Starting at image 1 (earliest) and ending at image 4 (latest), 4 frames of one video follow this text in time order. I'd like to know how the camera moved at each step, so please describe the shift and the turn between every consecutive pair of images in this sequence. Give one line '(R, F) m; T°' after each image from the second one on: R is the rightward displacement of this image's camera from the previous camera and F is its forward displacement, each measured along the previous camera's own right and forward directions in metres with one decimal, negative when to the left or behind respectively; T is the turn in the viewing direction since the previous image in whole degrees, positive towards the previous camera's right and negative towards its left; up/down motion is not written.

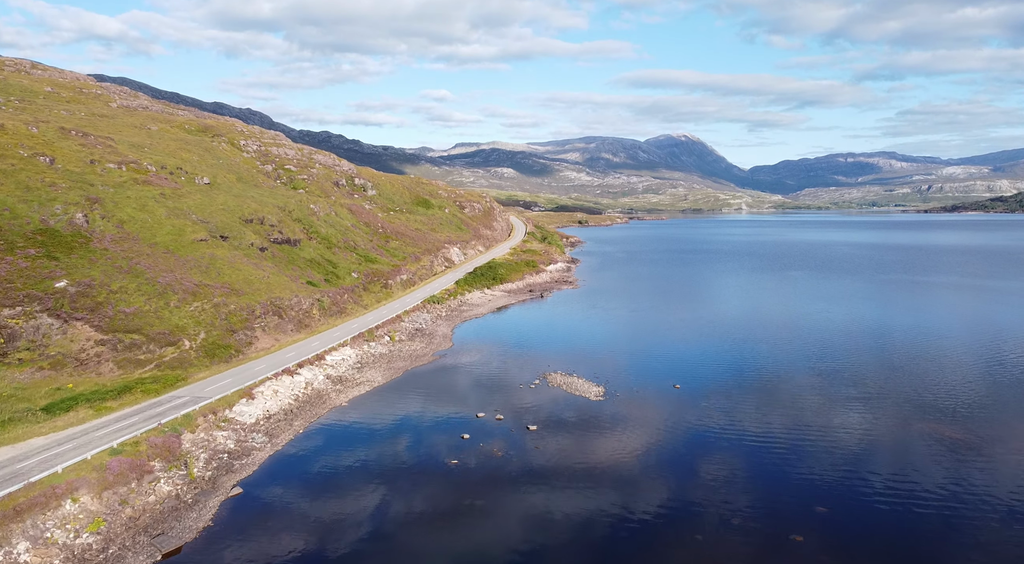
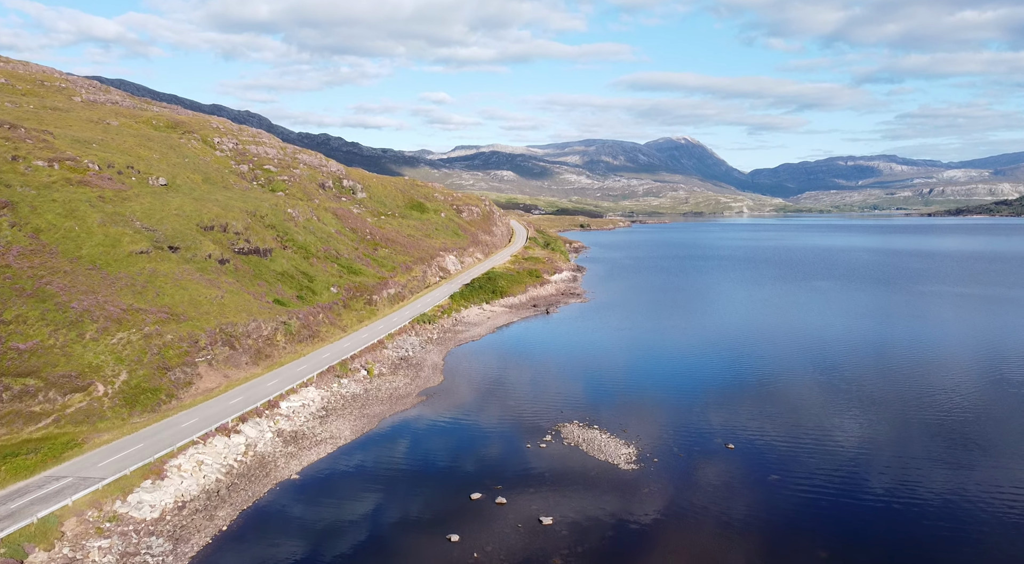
(-0.3, +8.6) m; 0°
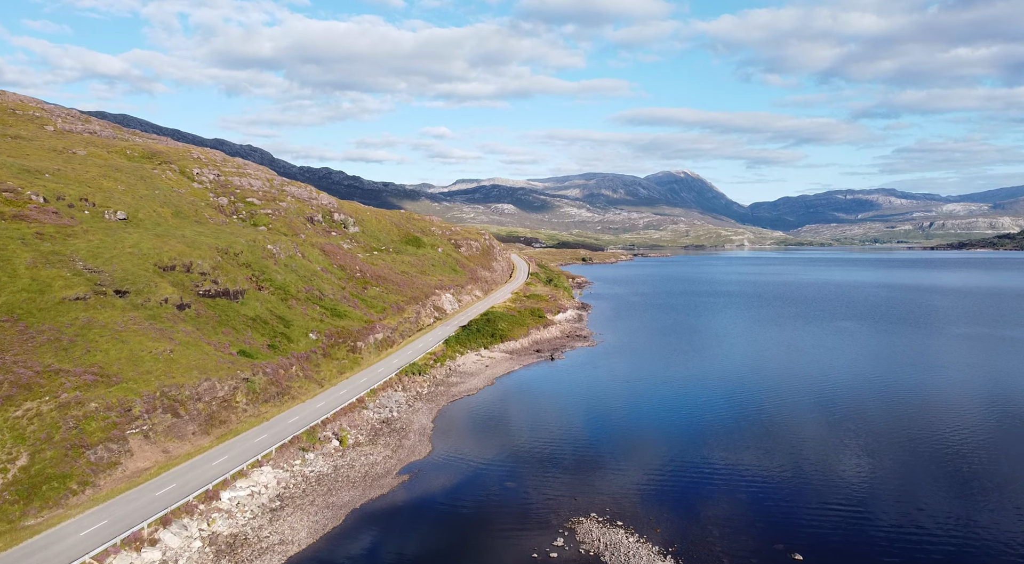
(-0.1, +6.4) m; 0°
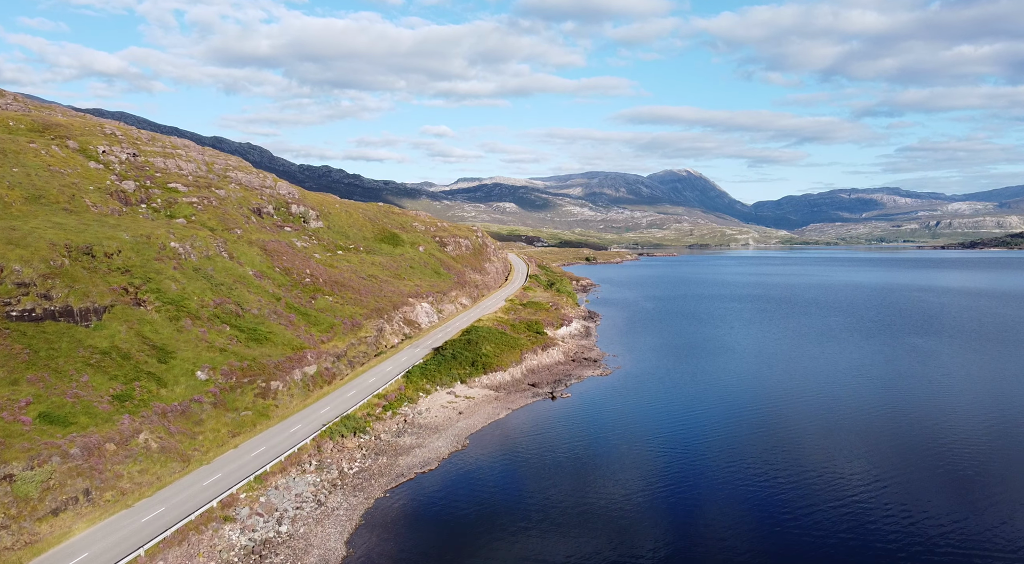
(+1.0, +16.9) m; 0°
